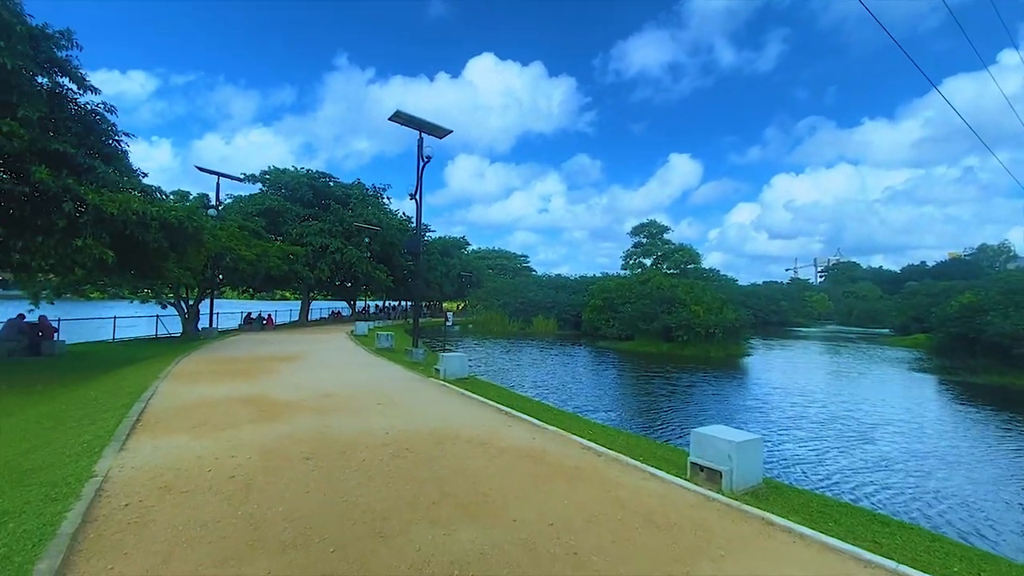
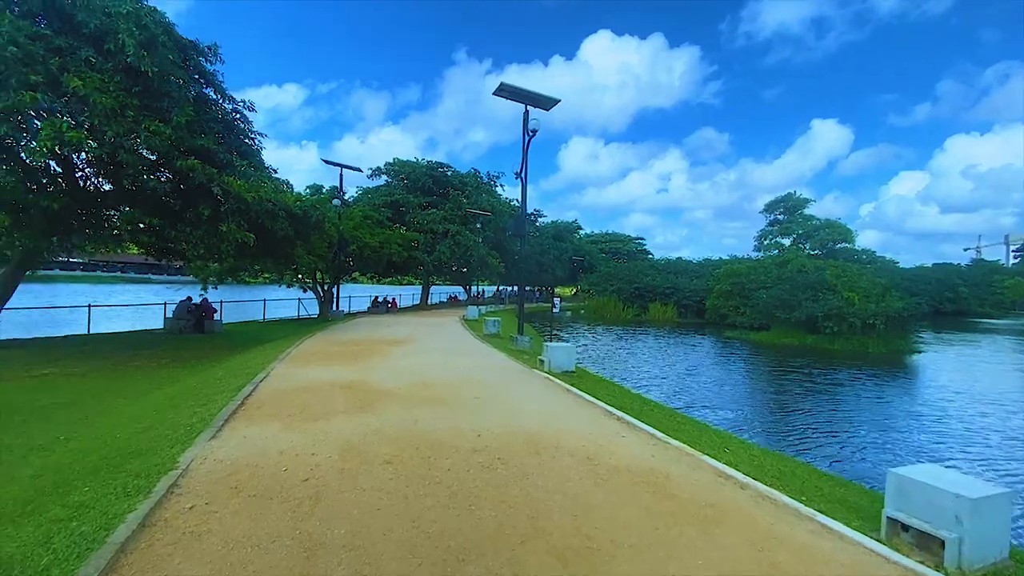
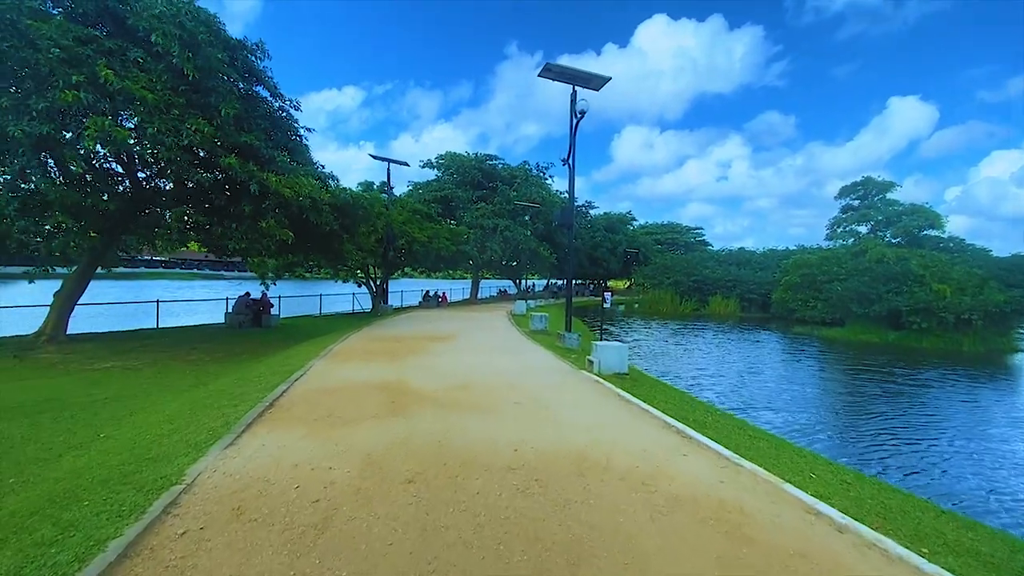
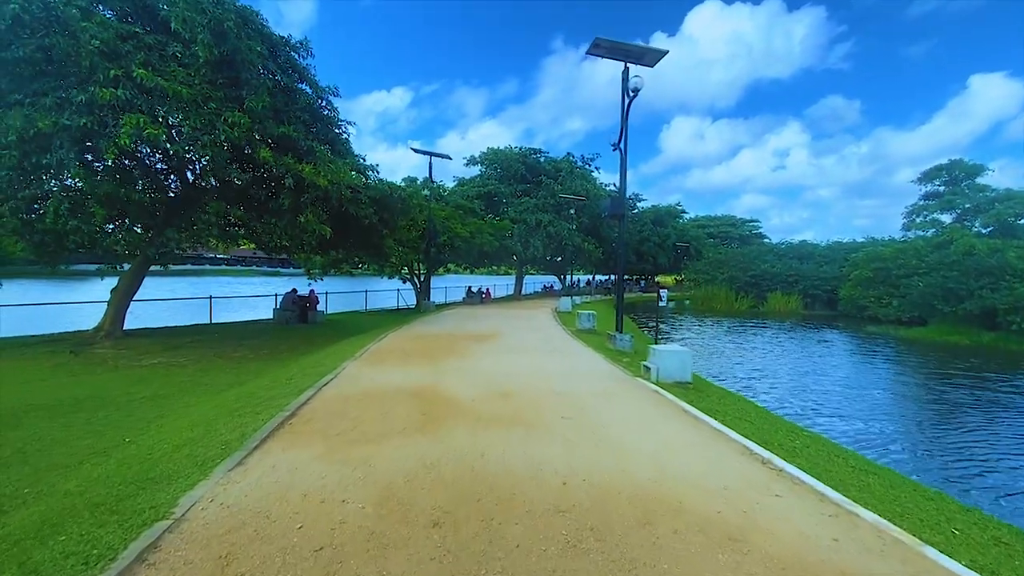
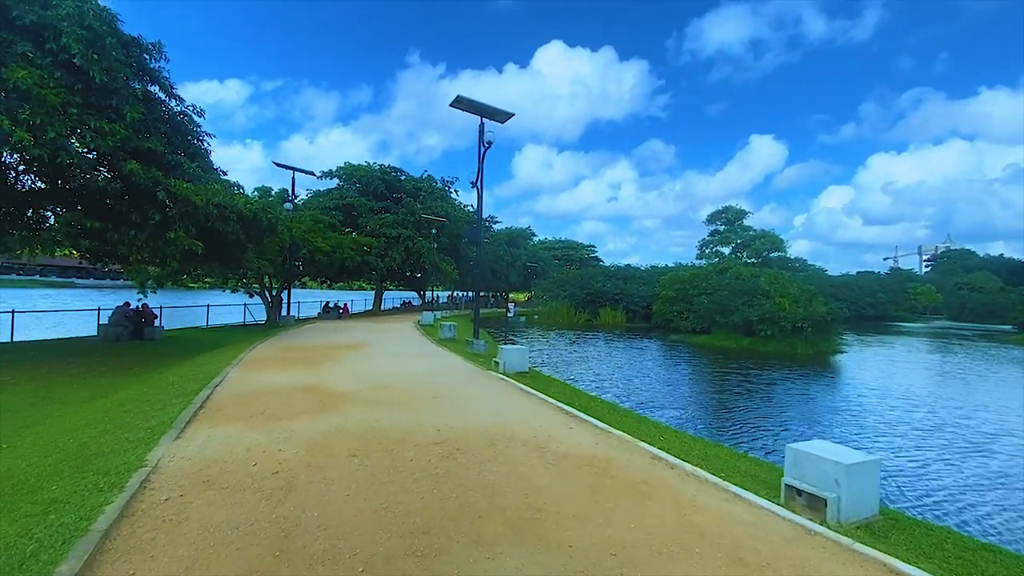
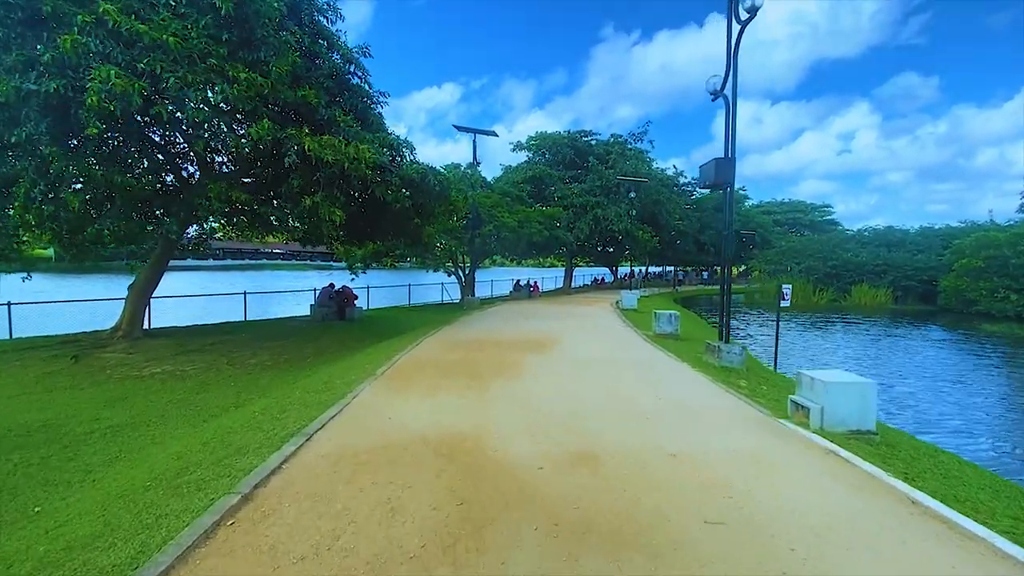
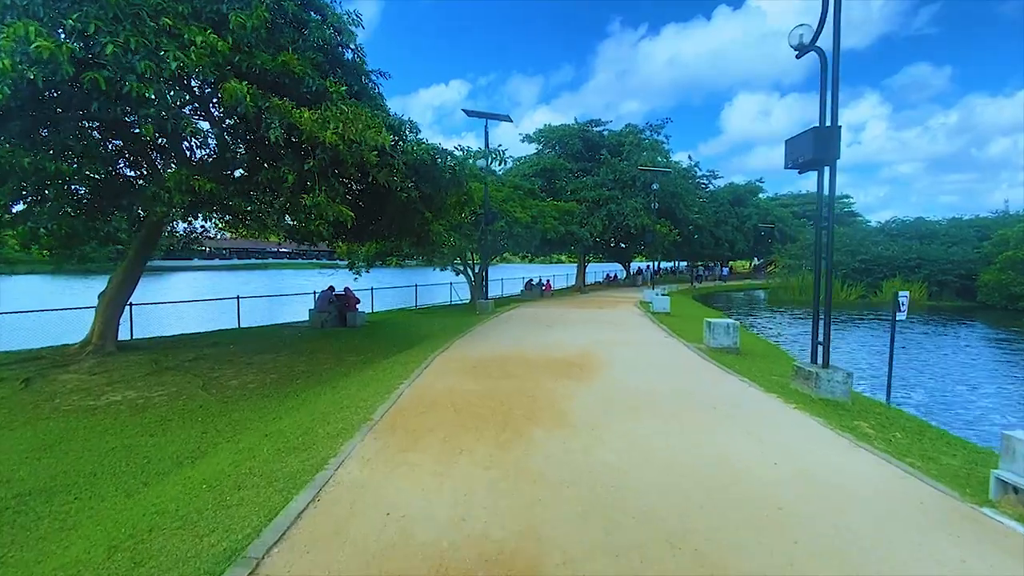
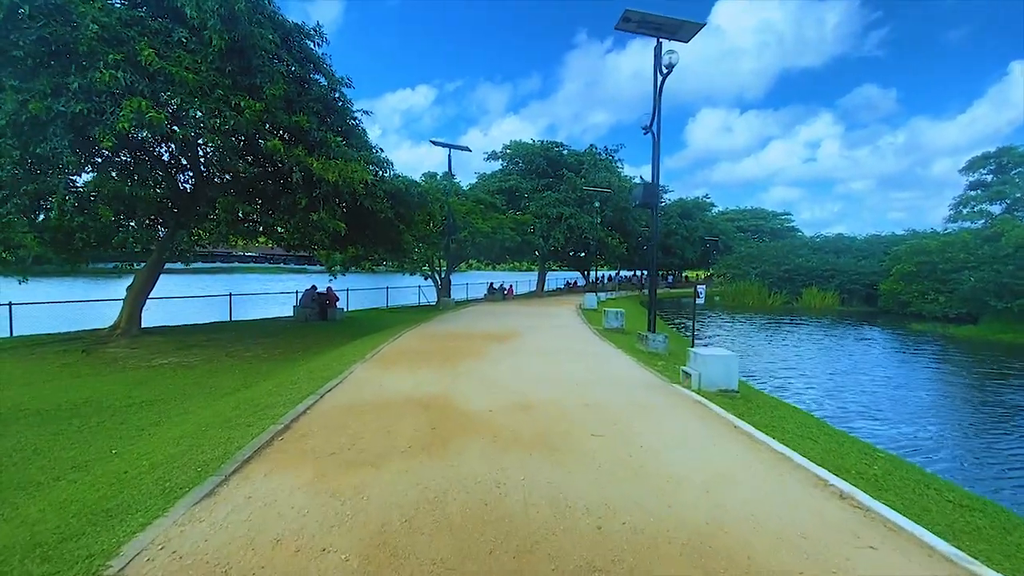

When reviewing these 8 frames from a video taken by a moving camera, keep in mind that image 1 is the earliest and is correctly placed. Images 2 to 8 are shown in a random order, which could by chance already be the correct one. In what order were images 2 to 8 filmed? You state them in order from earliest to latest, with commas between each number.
5, 2, 3, 4, 8, 6, 7
